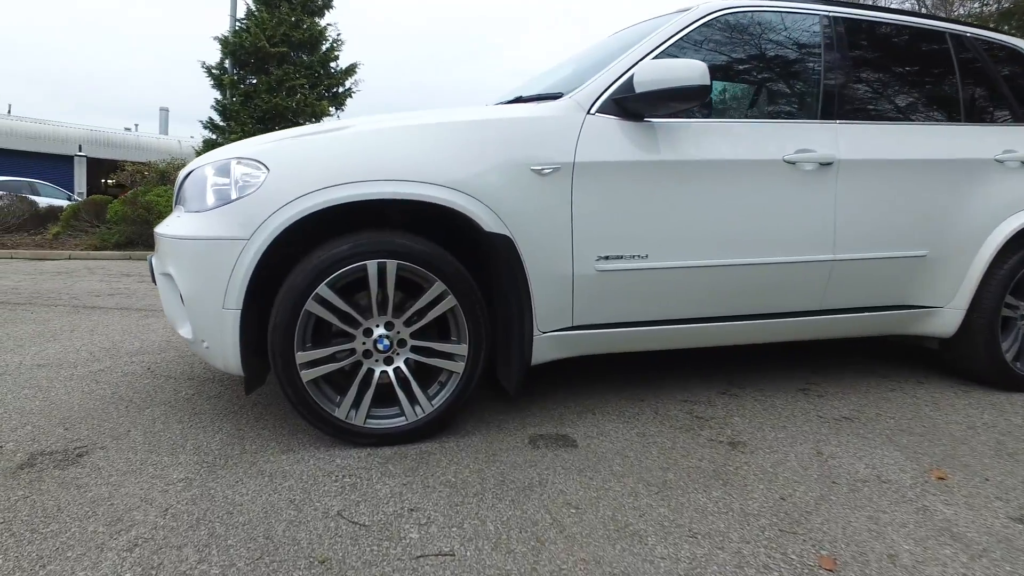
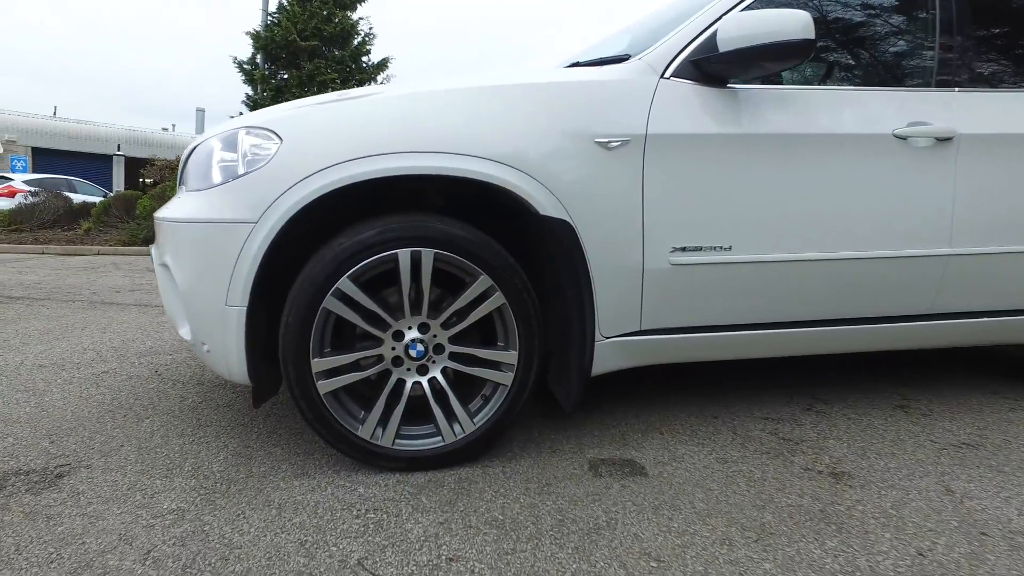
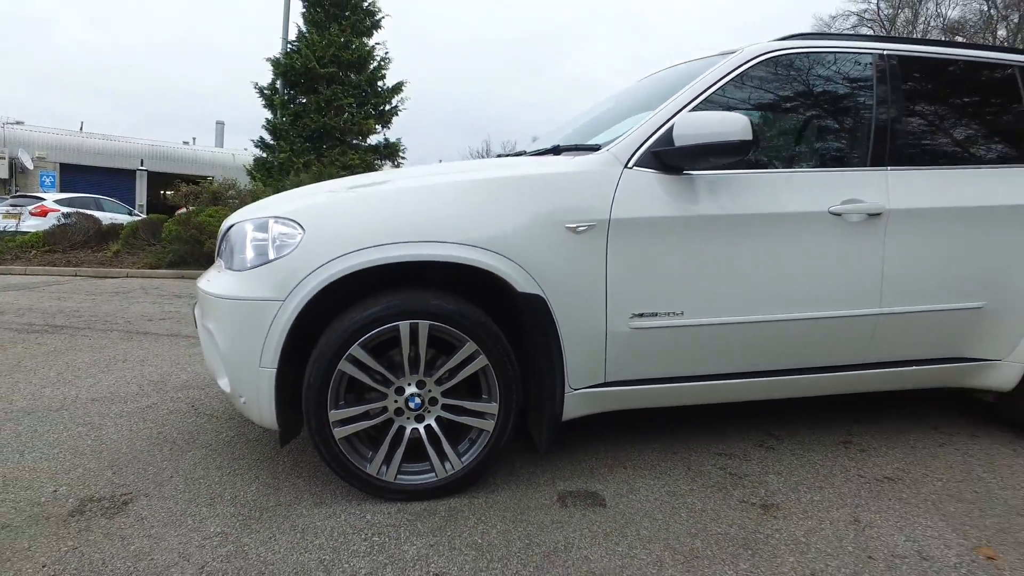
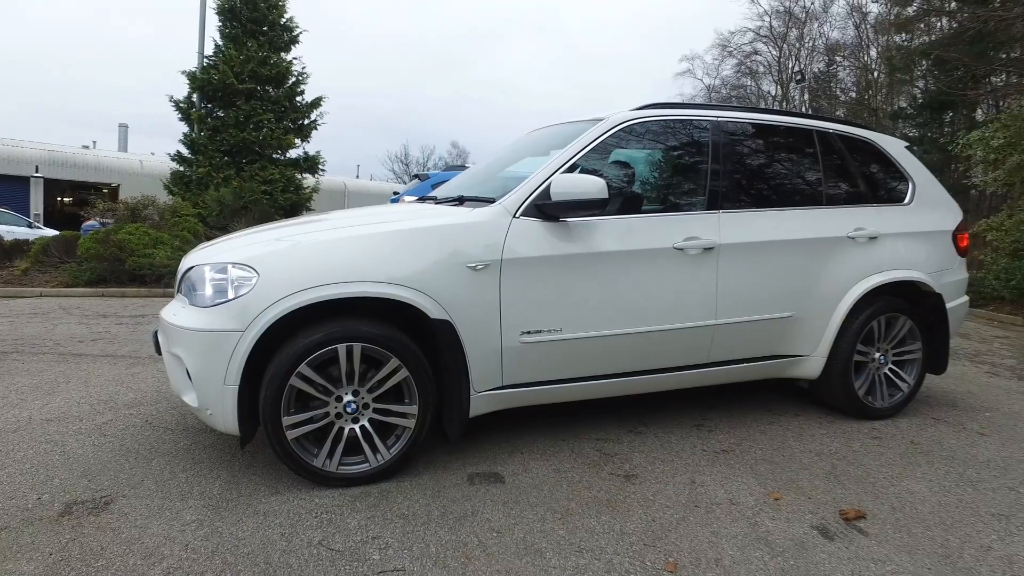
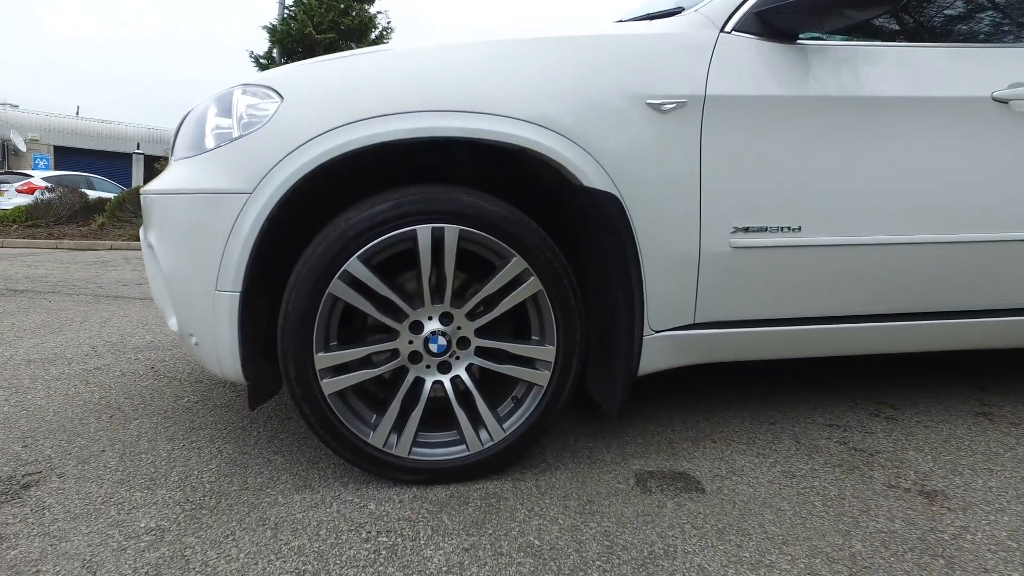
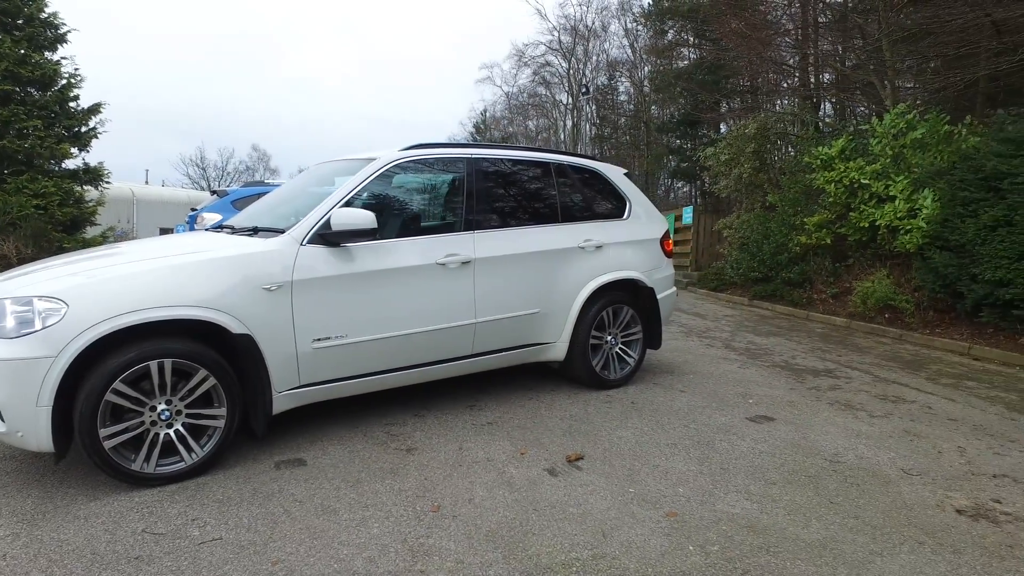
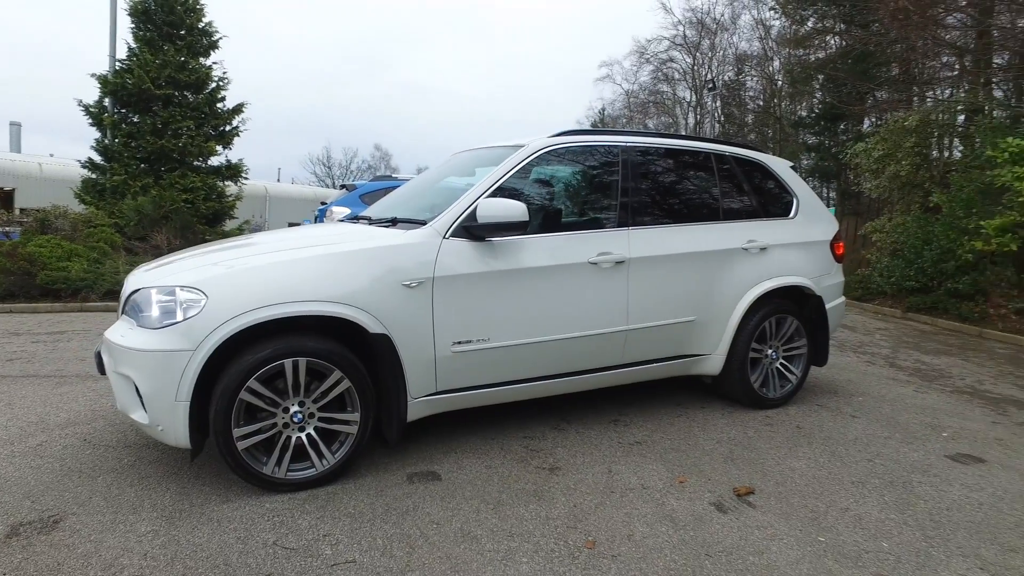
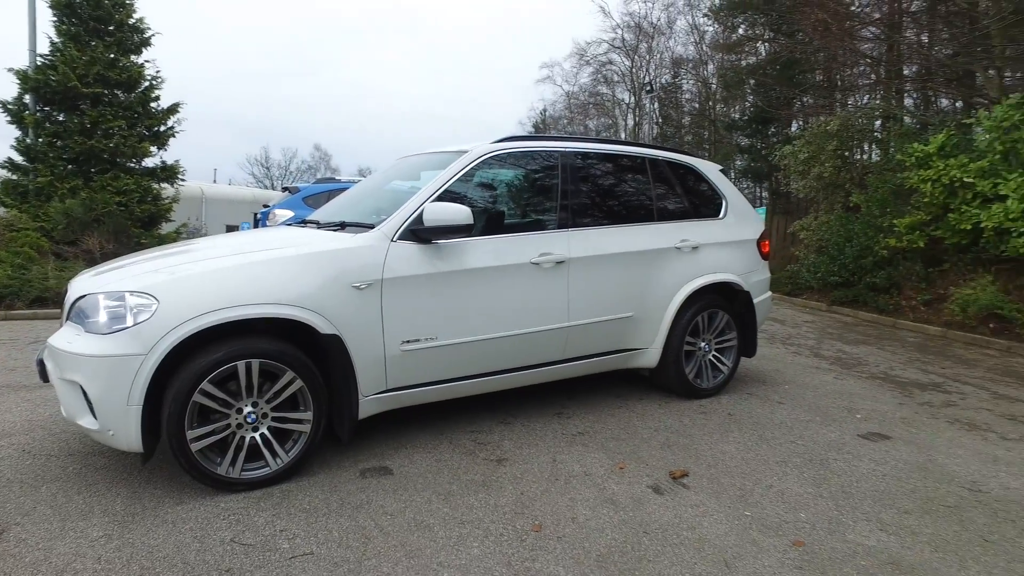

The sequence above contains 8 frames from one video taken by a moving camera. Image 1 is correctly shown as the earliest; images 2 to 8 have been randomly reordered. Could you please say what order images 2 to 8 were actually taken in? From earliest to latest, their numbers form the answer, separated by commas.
2, 5, 3, 4, 7, 8, 6
